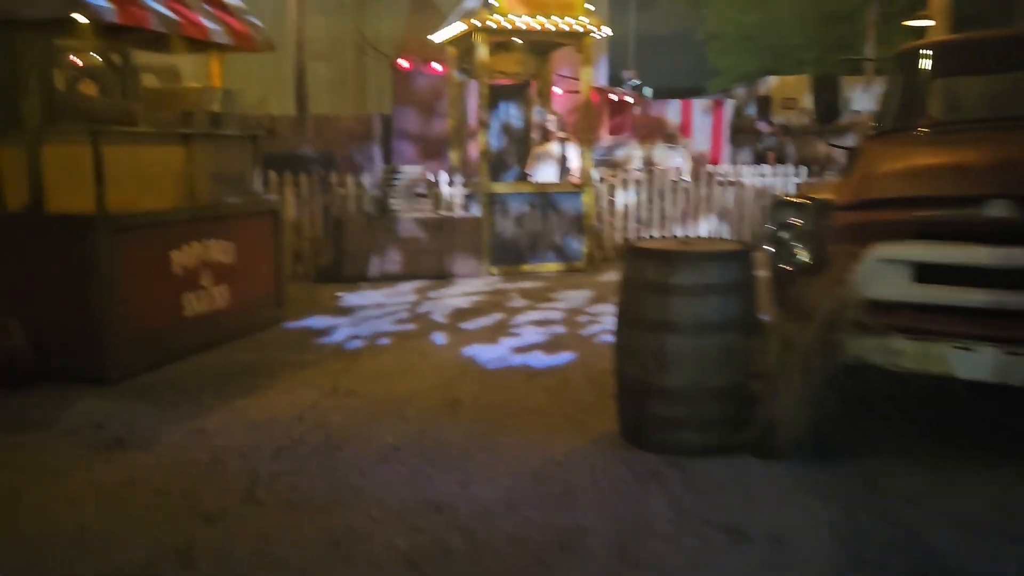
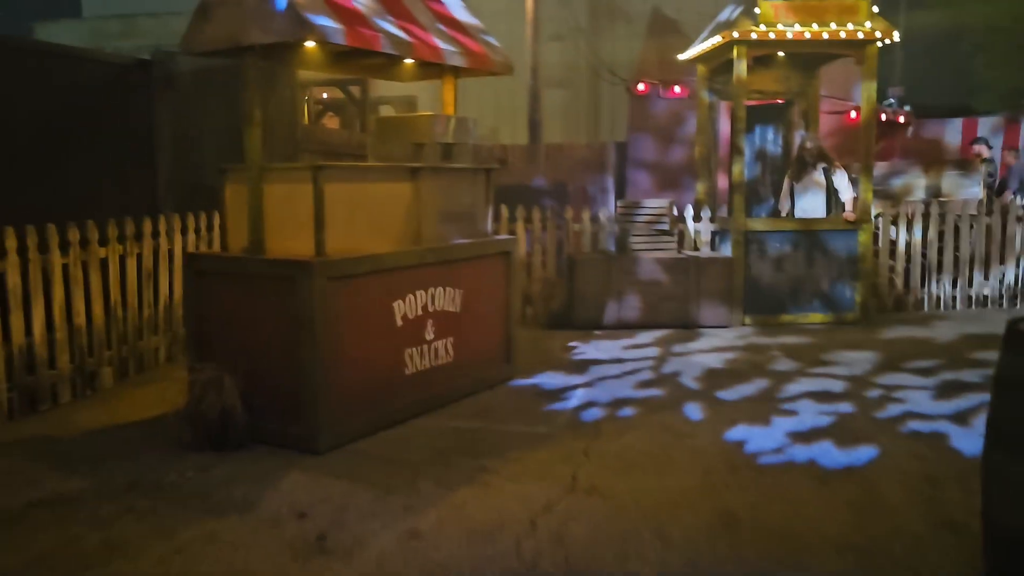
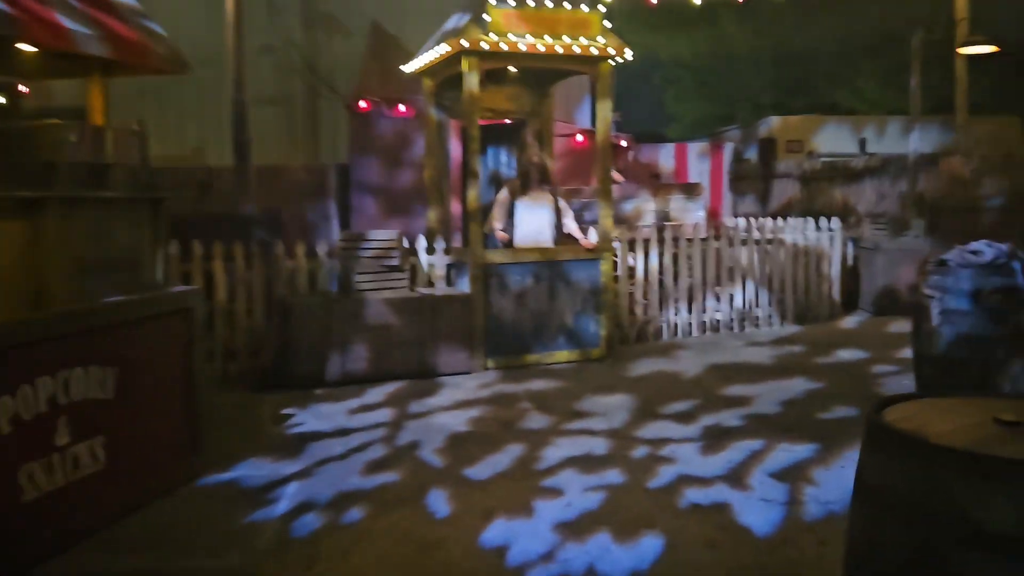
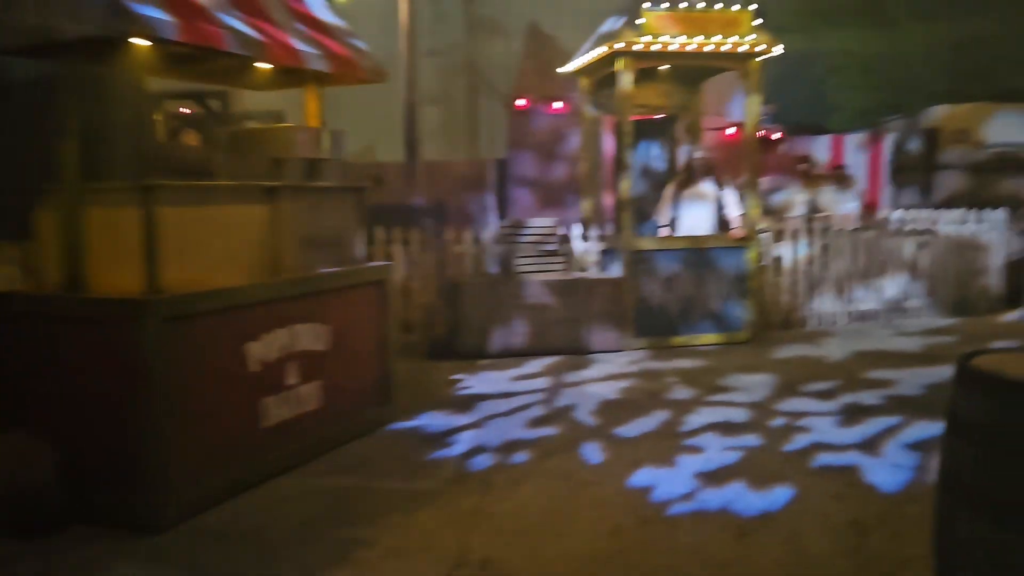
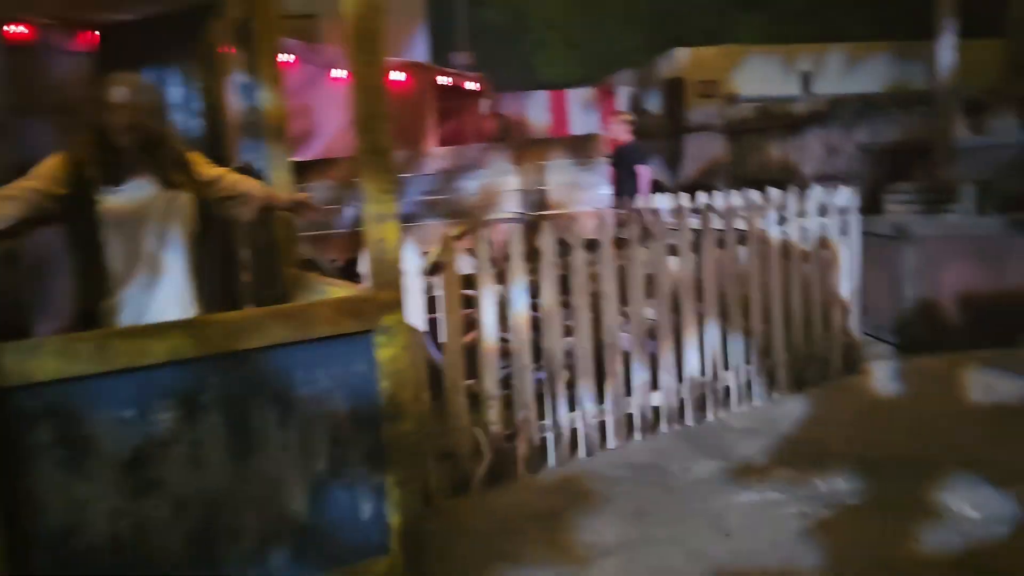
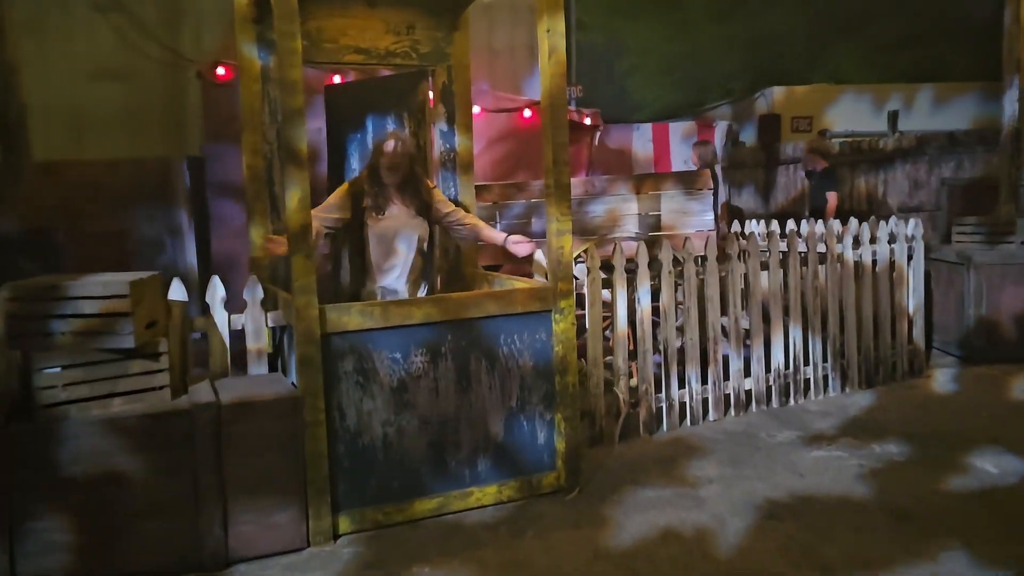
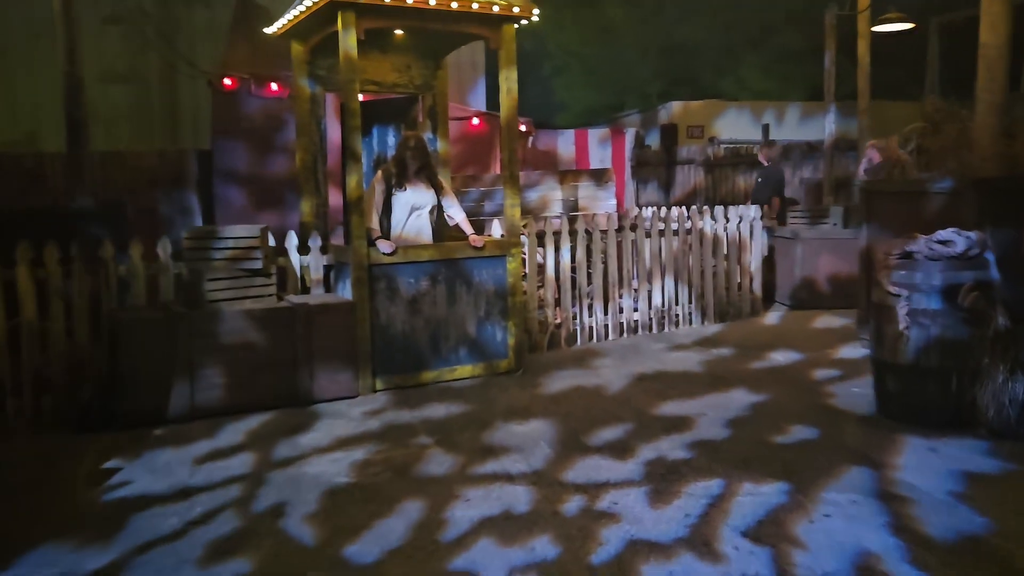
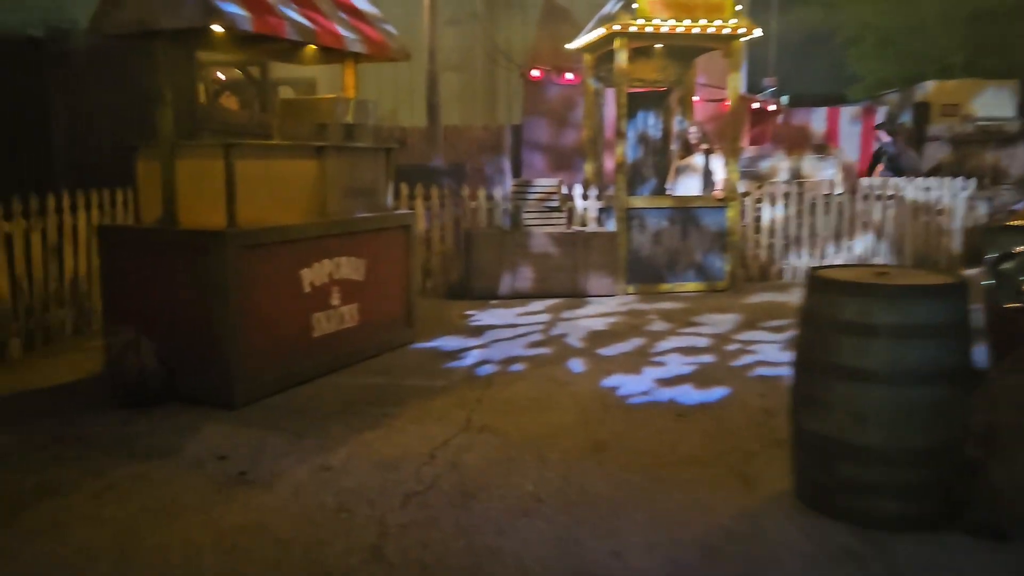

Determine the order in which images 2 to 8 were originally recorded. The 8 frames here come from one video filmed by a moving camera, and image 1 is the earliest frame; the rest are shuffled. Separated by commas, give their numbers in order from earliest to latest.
8, 2, 4, 3, 7, 6, 5
